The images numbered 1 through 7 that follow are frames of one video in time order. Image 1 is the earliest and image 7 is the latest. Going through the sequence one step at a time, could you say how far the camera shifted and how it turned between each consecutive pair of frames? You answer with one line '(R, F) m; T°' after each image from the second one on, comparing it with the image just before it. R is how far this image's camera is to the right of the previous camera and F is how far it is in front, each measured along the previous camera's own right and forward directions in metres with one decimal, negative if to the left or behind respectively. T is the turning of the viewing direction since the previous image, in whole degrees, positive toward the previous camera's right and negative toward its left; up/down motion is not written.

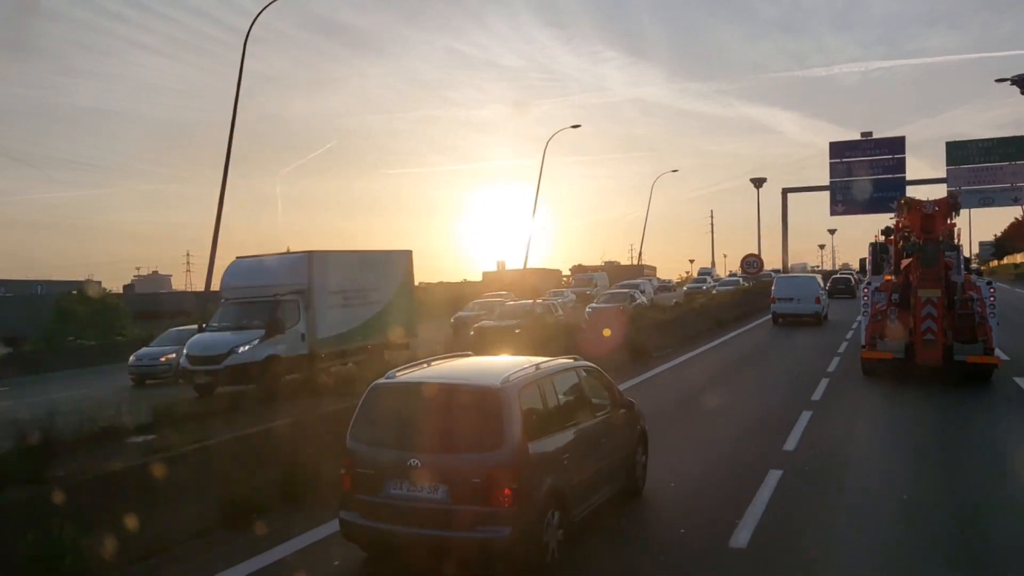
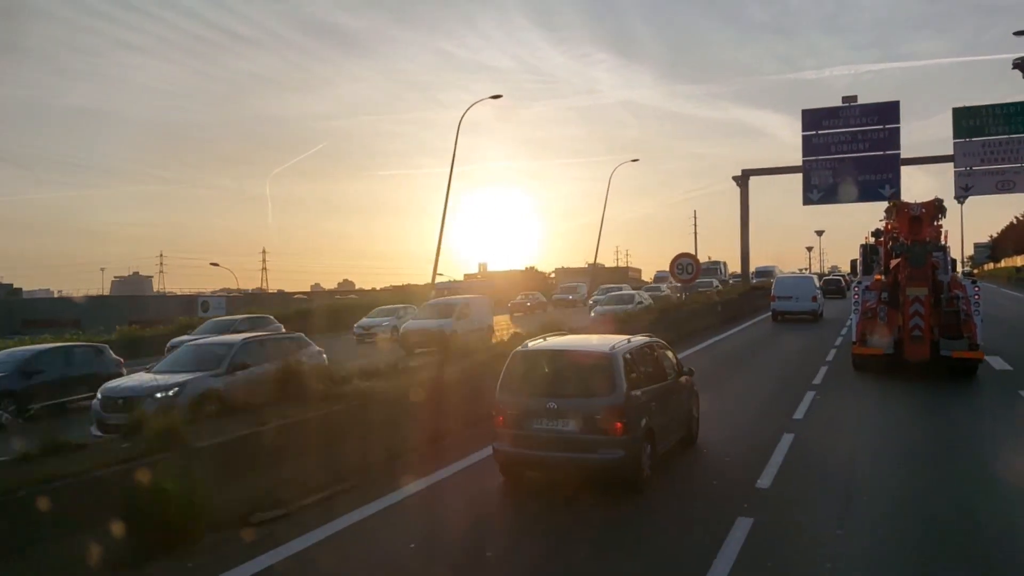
(-0.1, -0.2) m; +1°
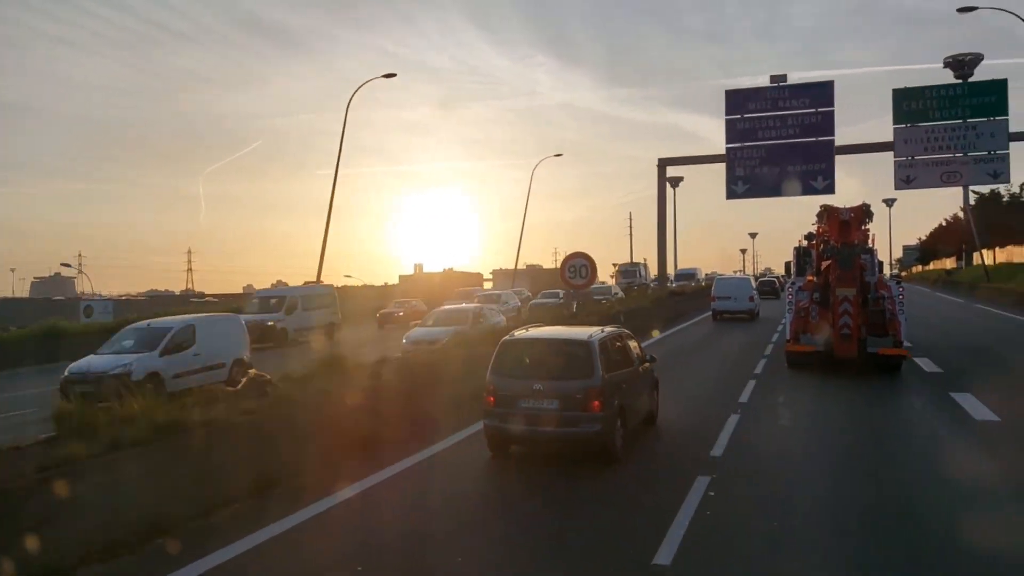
(0.0, +0.1) m; +4°
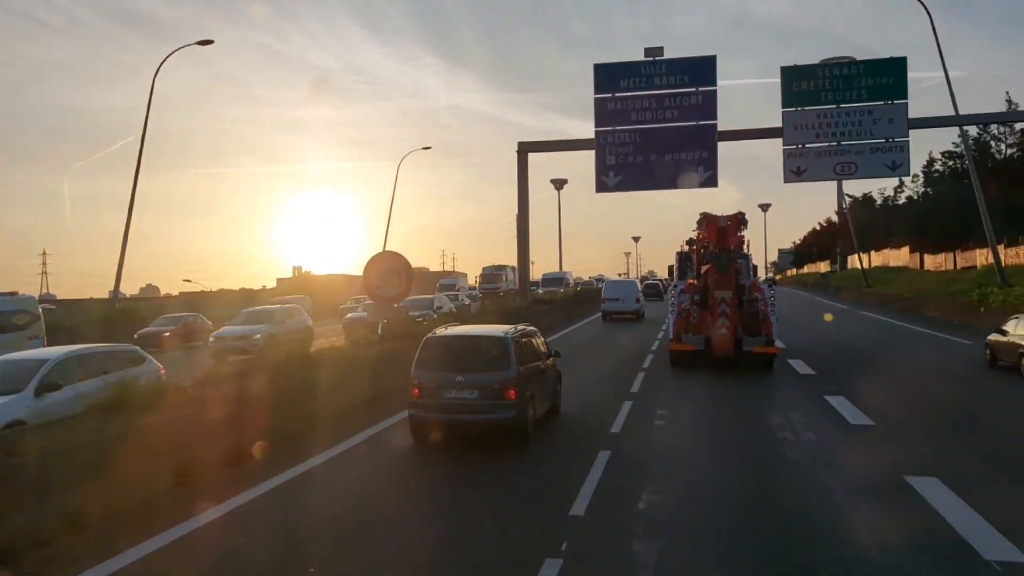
(-0.2, -0.6) m; +7°
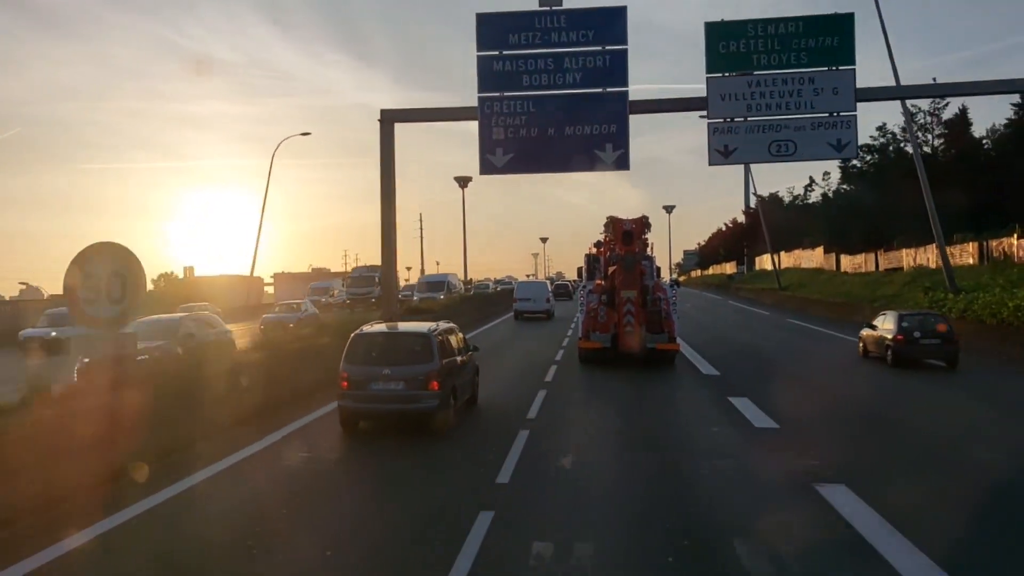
(+1.6, -1.4) m; -5°
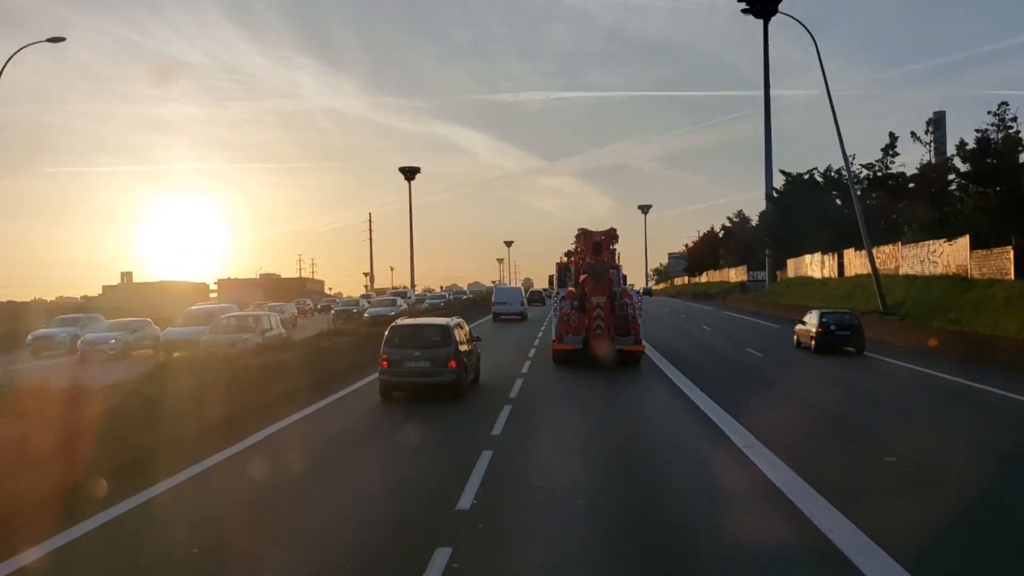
(-0.1, -1.0) m; +2°
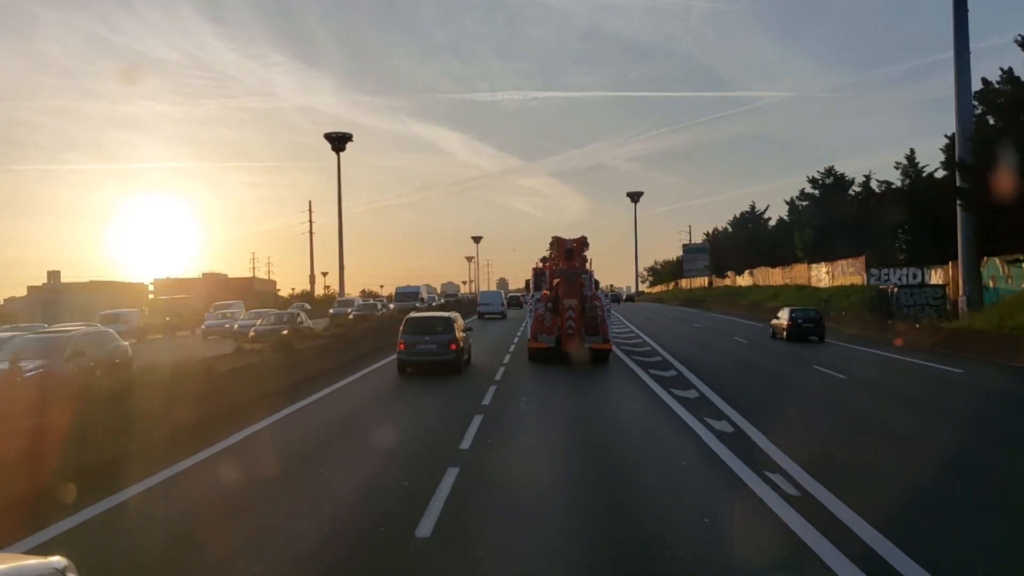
(0.0, -0.1) m; +2°
